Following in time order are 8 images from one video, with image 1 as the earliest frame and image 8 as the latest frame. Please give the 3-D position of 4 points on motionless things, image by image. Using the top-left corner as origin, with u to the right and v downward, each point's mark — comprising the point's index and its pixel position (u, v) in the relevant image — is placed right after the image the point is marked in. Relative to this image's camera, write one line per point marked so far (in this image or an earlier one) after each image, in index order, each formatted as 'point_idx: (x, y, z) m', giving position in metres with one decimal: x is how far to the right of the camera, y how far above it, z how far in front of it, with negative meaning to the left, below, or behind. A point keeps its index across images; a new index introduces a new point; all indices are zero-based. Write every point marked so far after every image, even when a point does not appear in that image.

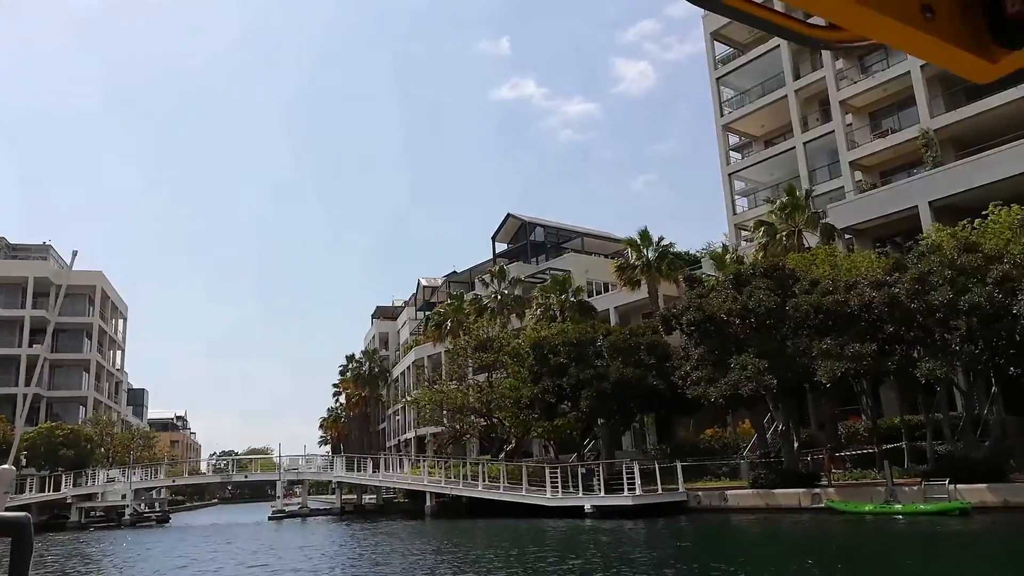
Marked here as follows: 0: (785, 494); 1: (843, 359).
0: (+7.5, -5.6, +20.0) m
1: (+7.7, -1.7, +17.1) m
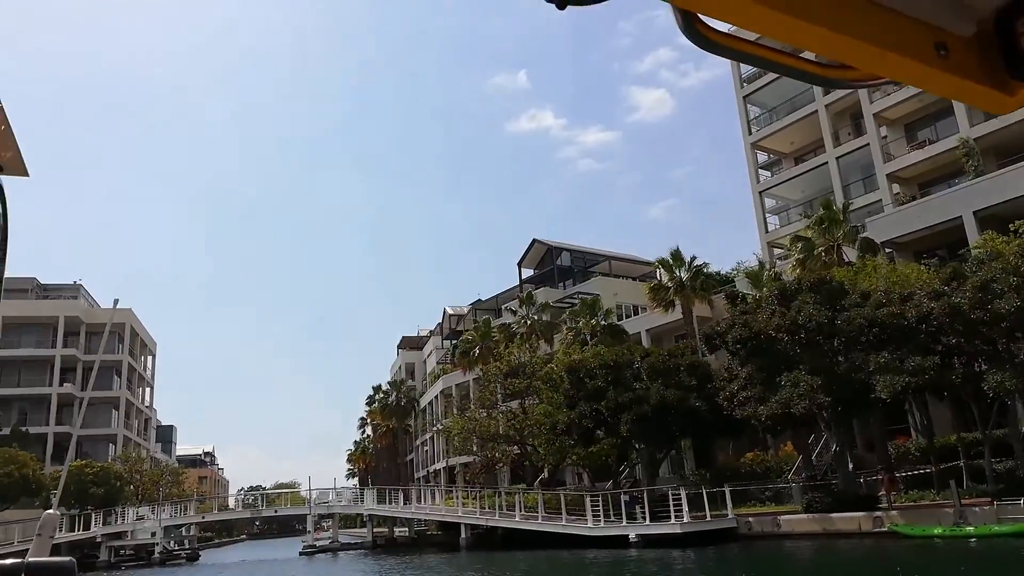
0: (+8.6, -5.9, +18.9) m
1: (+8.6, -1.9, +16.2) m
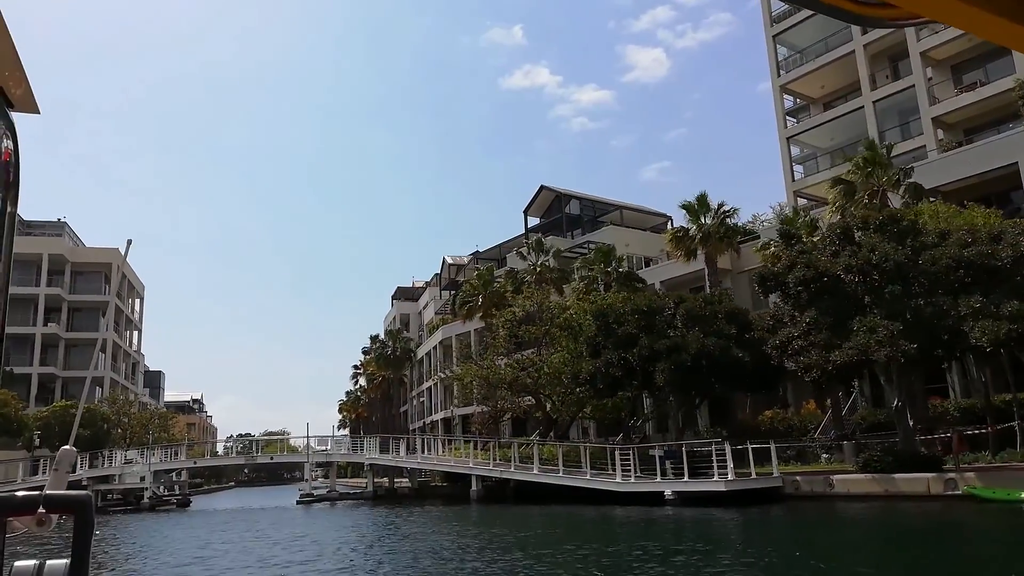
0: (+9.3, -4.5, +17.3) m
1: (+9.4, -0.6, +14.3) m
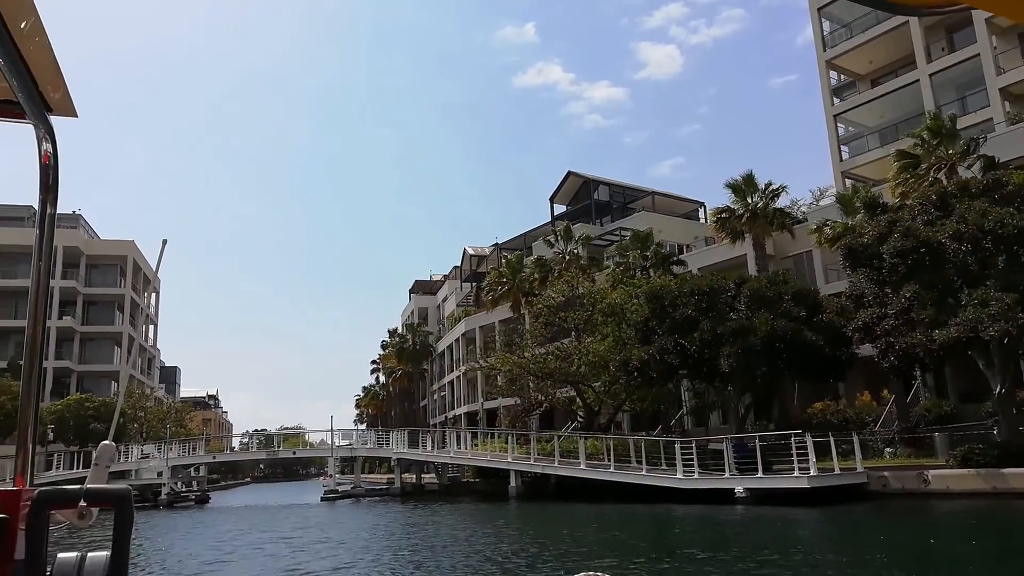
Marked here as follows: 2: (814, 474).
0: (+10.5, -3.9, +15.3) m
1: (+10.6, 0.0, +12.3) m
2: (+6.6, -4.1, +16.3) m
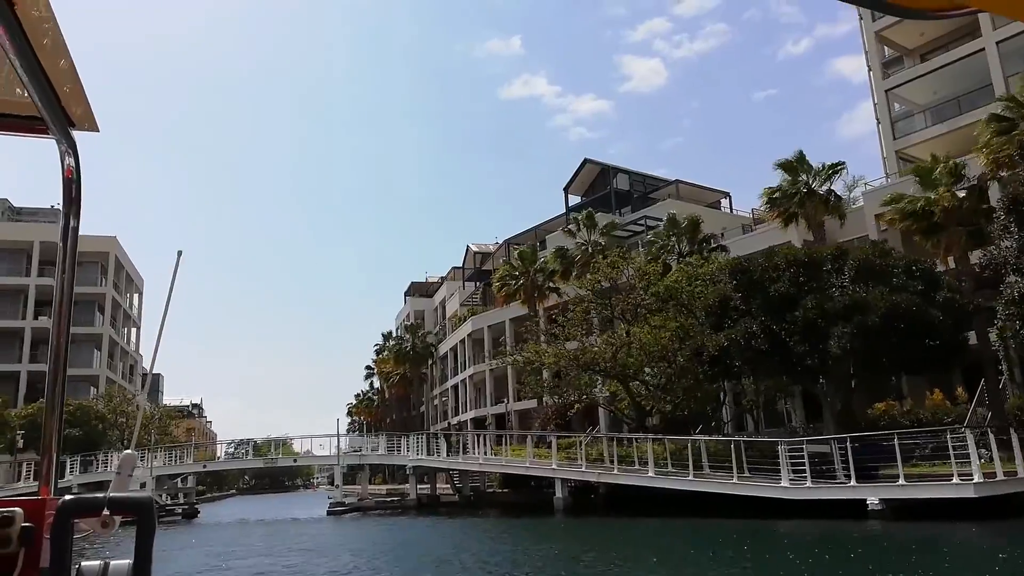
0: (+12.0, -3.2, +12.0) m
1: (+12.1, +0.7, +9.1) m
2: (+8.1, -3.4, +13.0) m
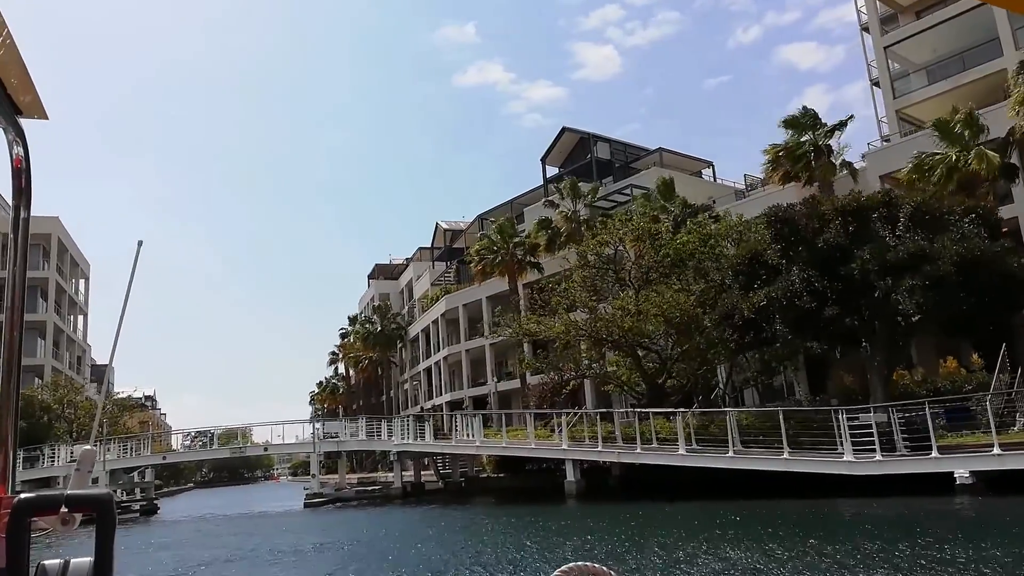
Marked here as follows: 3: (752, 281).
0: (+12.6, -2.2, +10.5) m
1: (+12.9, +1.7, +7.5) m
2: (+8.7, -2.4, +11.3) m
3: (+5.7, +0.3, +17.0) m
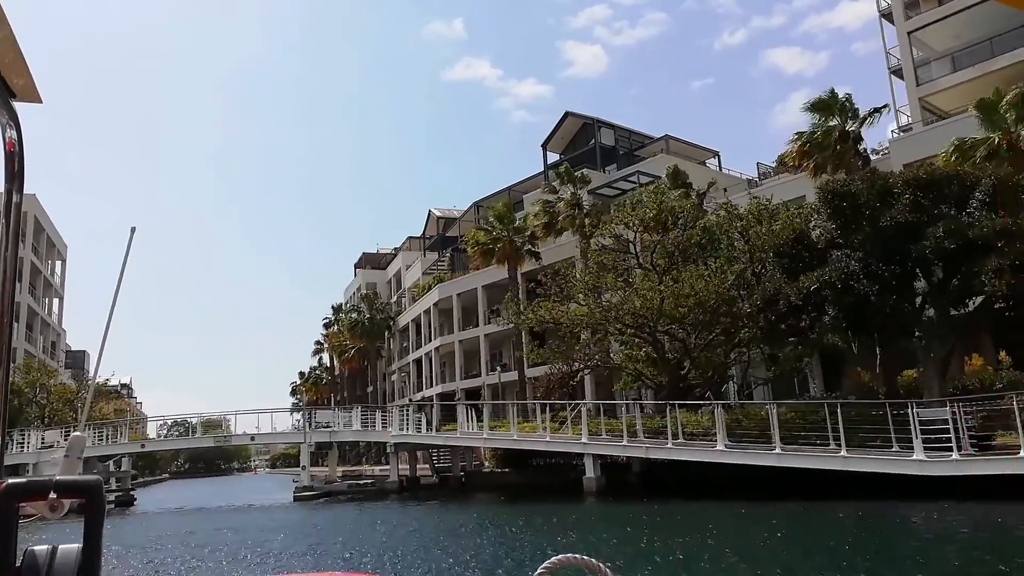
0: (+13.2, -2.0, +9.3) m
1: (+13.6, +1.8, +6.3) m
2: (+9.3, -2.2, +9.9) m
3: (+6.2, +0.6, +15.5) m
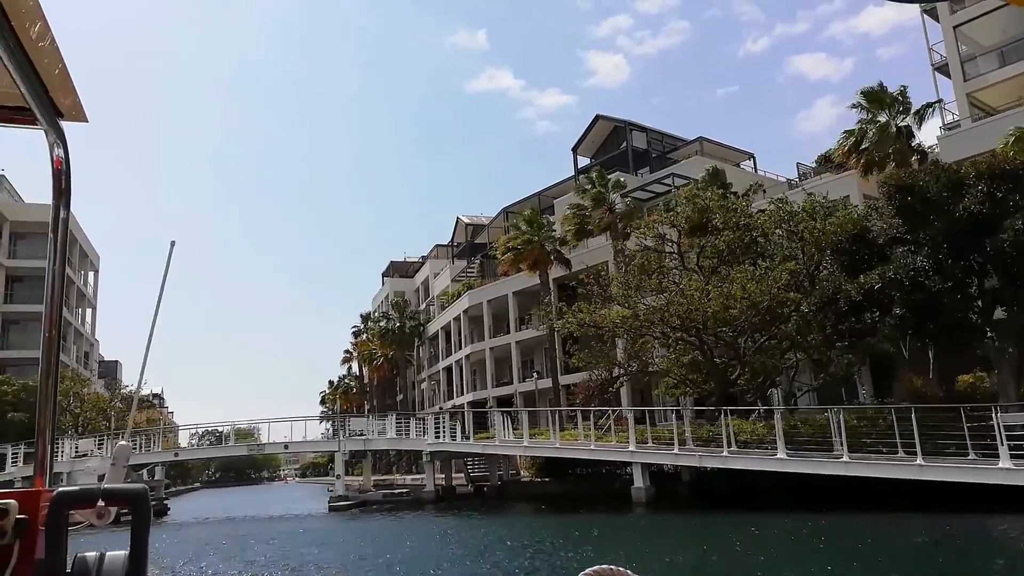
0: (+13.9, -1.8, +8.2) m
1: (+14.2, +2.0, +5.2) m
2: (+10.0, -2.0, +9.0) m
3: (+7.1, +0.7, +14.7) m
